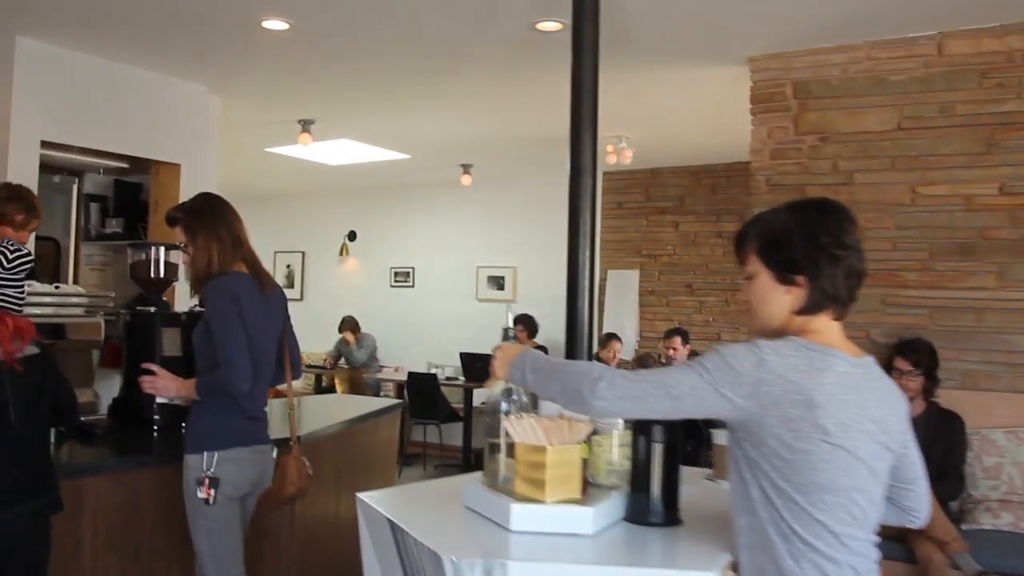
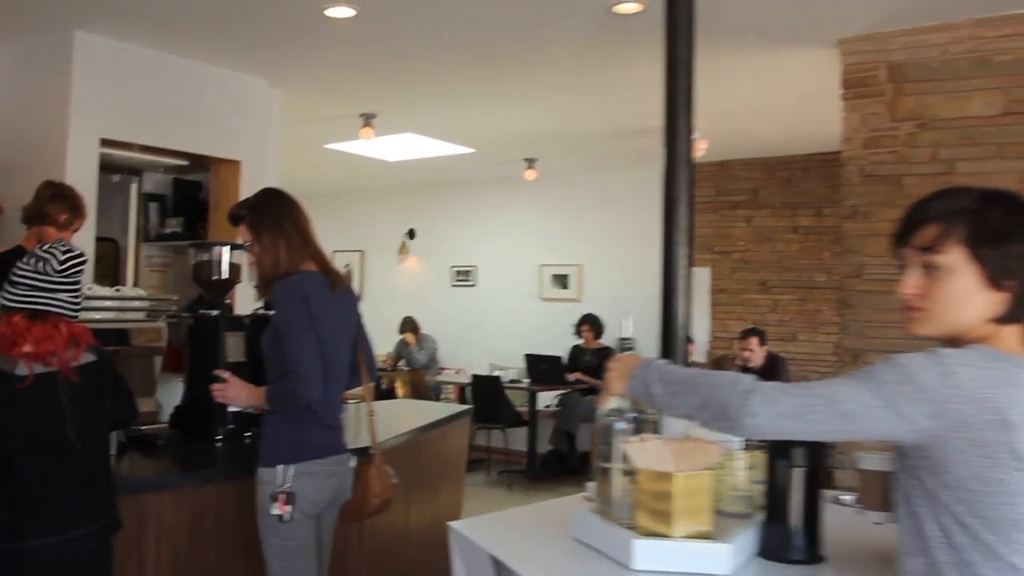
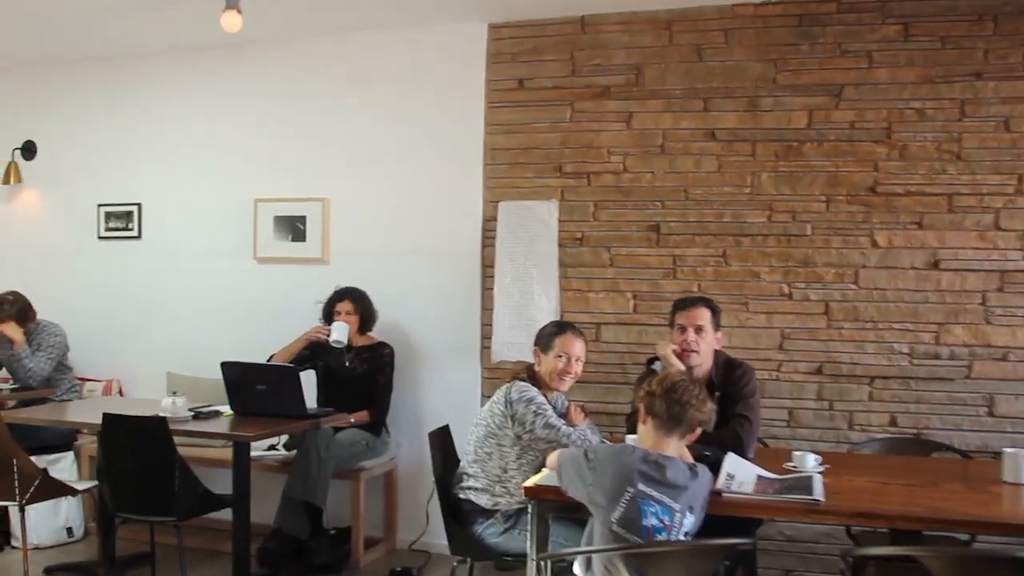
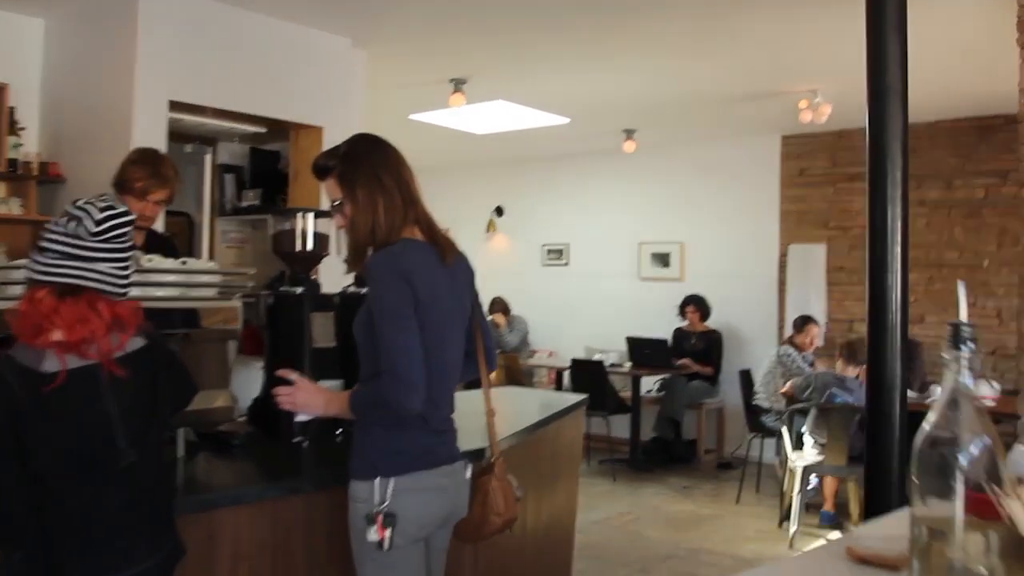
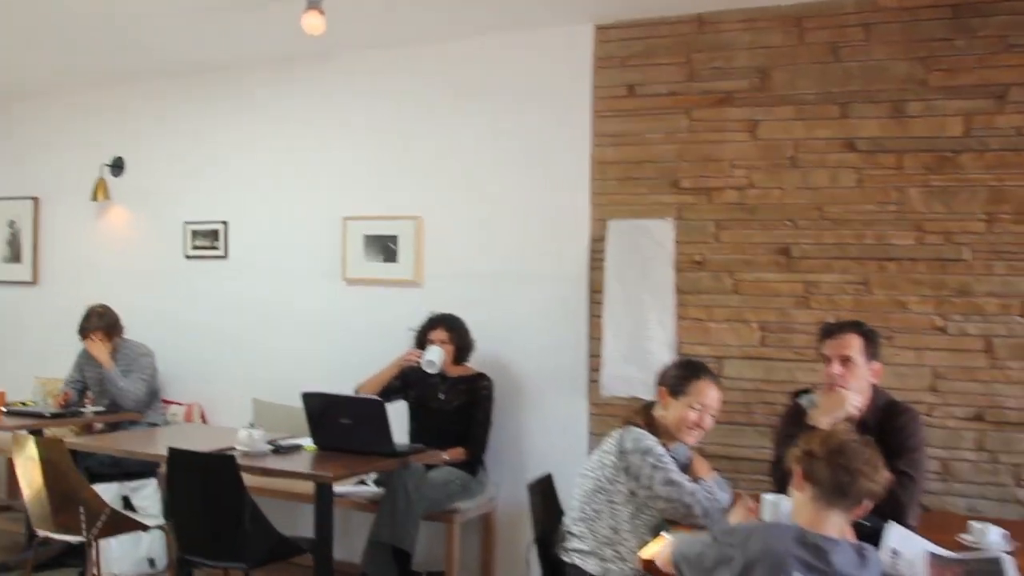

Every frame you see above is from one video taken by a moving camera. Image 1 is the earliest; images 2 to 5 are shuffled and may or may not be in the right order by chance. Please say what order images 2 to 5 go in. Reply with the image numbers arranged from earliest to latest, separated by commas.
2, 4, 3, 5
